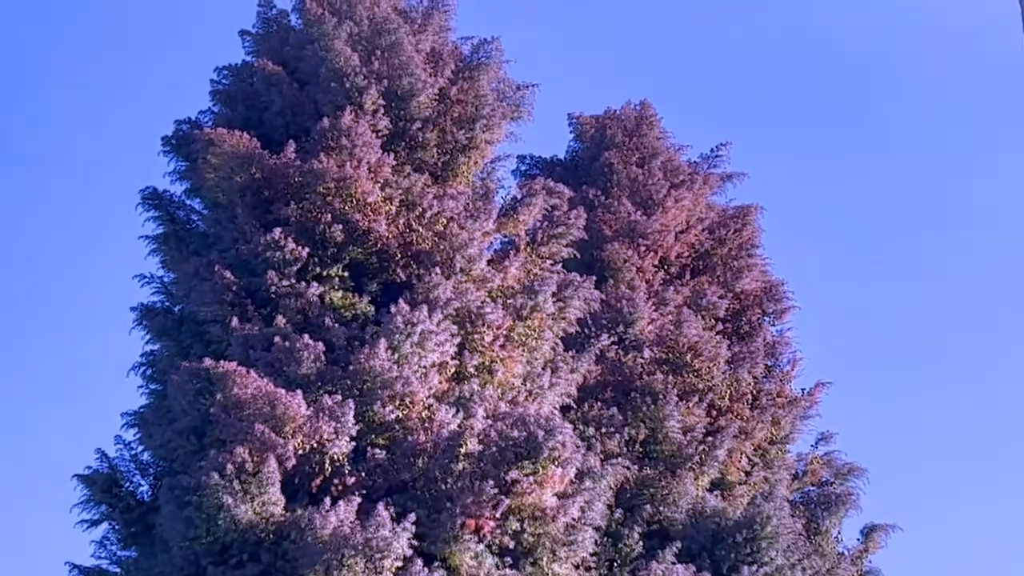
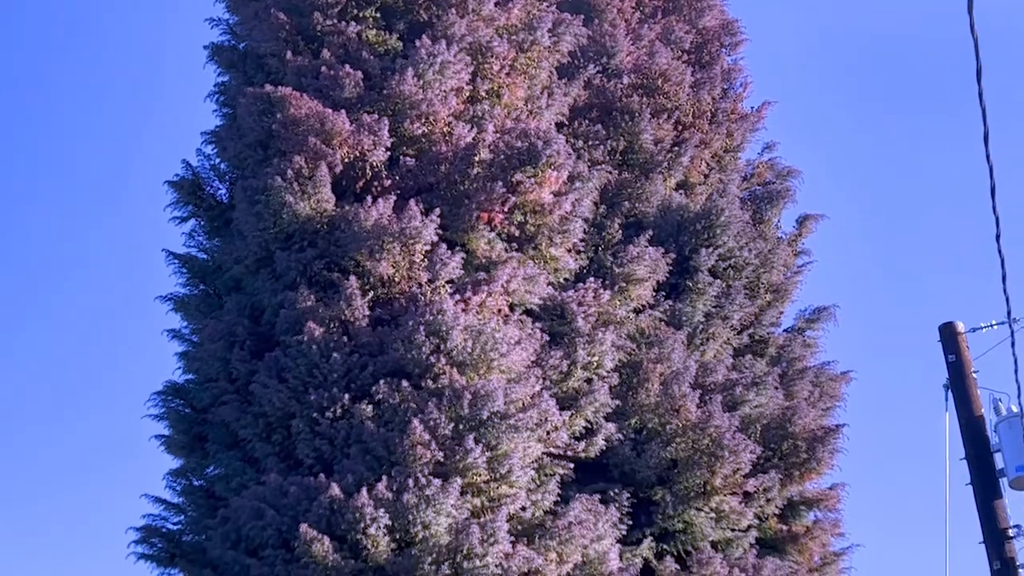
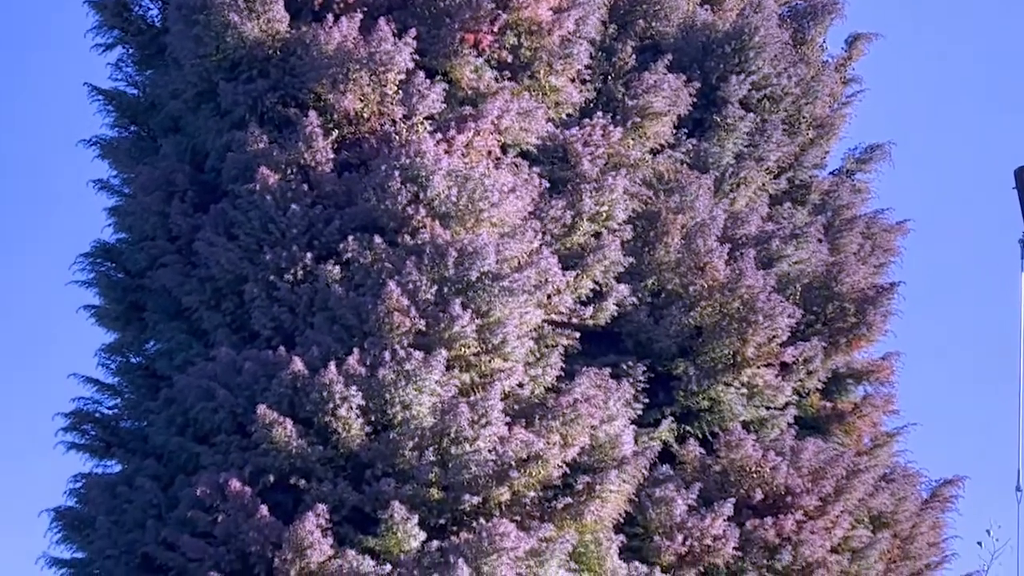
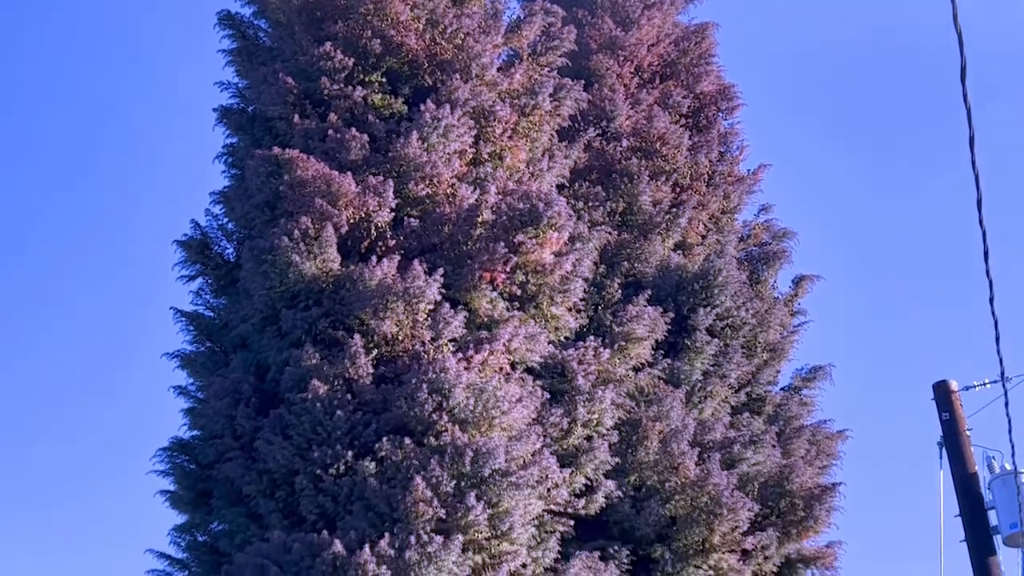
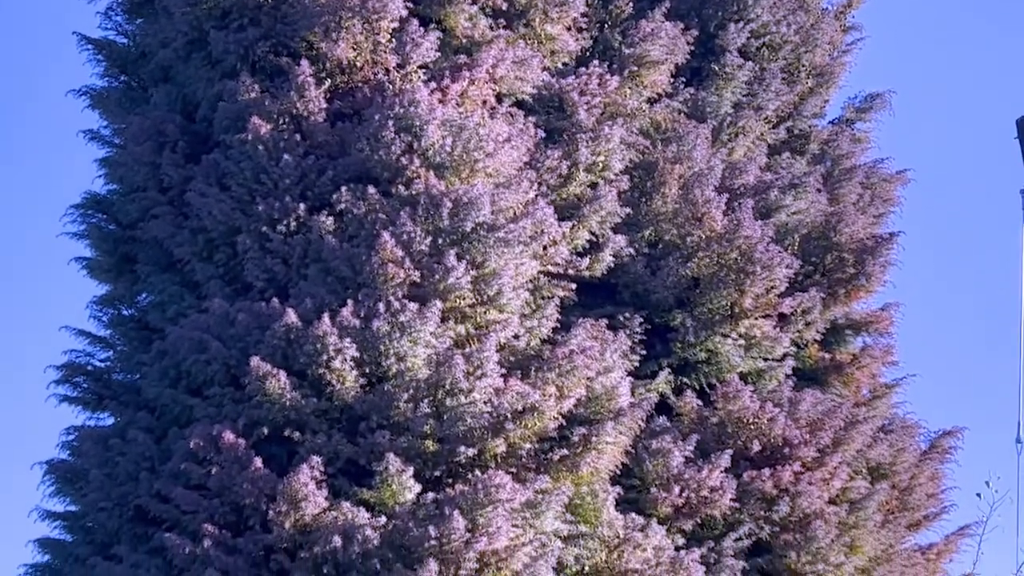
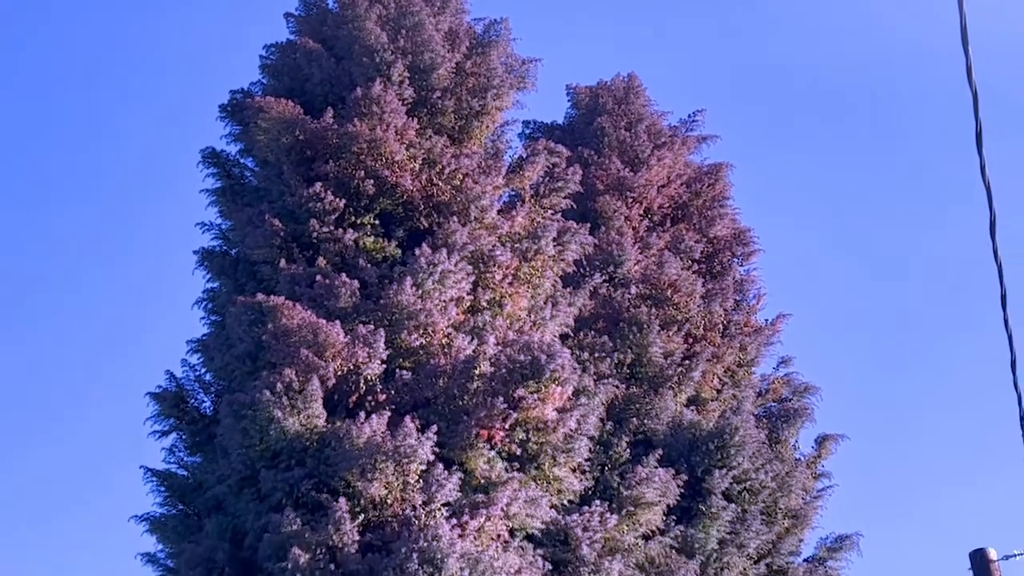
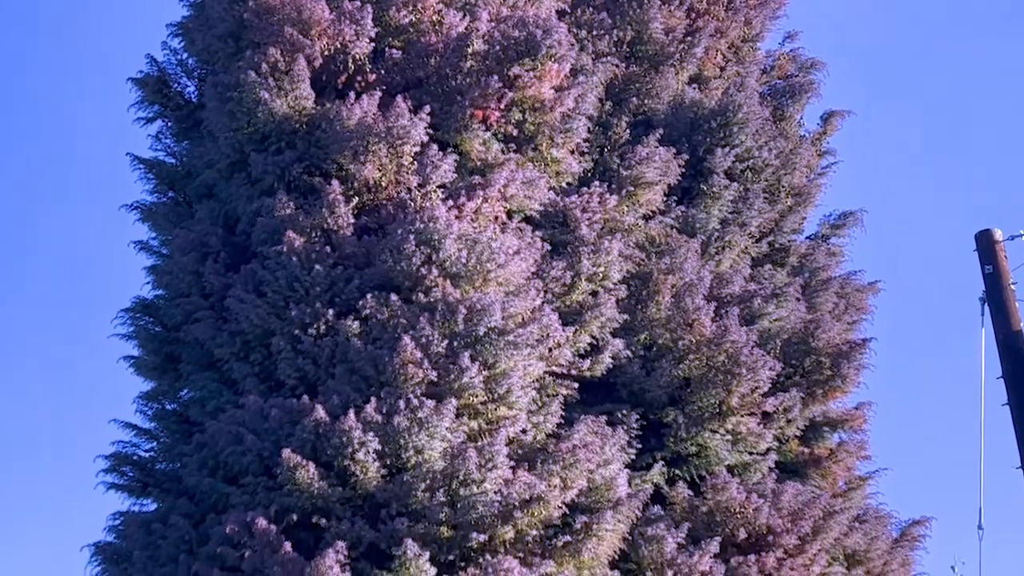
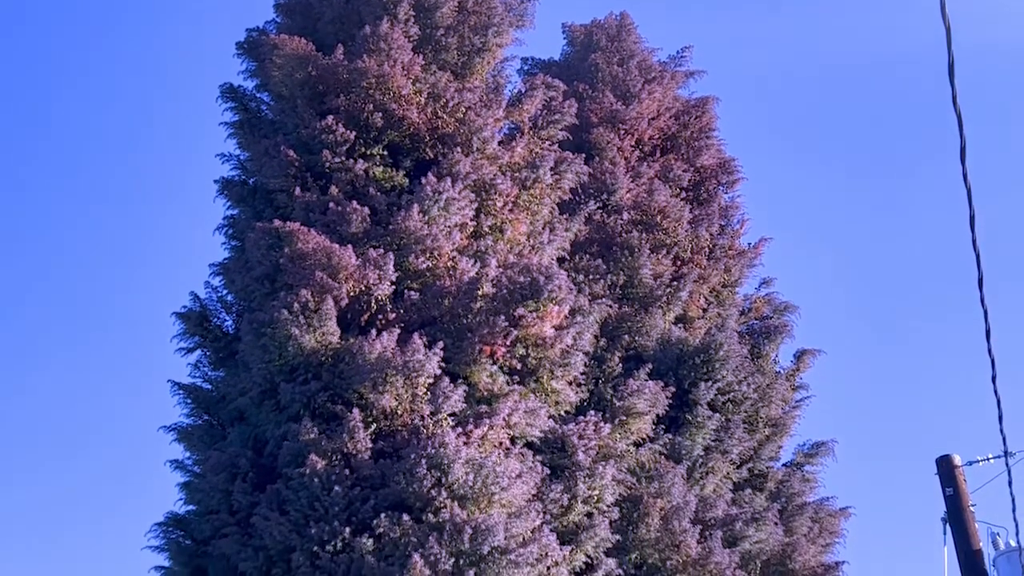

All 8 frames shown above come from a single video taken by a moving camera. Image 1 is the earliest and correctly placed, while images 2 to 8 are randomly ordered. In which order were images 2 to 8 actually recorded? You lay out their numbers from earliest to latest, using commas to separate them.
6, 8, 4, 2, 7, 3, 5
